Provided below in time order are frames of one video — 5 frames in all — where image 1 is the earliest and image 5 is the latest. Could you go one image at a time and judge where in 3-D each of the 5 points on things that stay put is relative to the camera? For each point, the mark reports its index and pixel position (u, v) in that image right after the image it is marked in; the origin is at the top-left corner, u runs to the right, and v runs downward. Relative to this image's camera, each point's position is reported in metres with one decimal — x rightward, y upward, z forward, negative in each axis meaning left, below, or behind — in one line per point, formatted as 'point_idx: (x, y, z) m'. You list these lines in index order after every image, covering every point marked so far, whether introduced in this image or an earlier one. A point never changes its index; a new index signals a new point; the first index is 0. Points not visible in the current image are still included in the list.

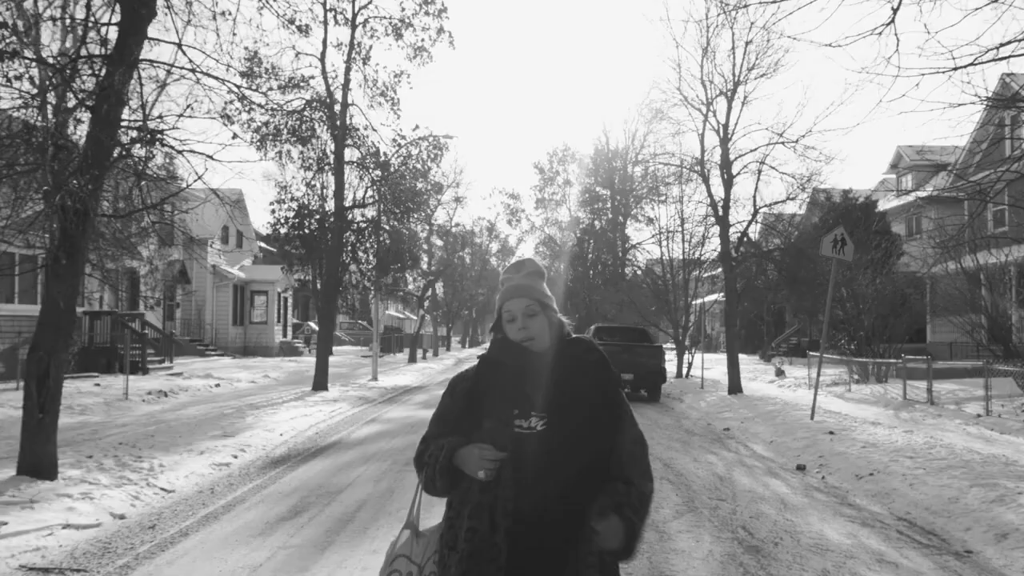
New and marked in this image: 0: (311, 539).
0: (-1.5, -1.9, +5.5) m
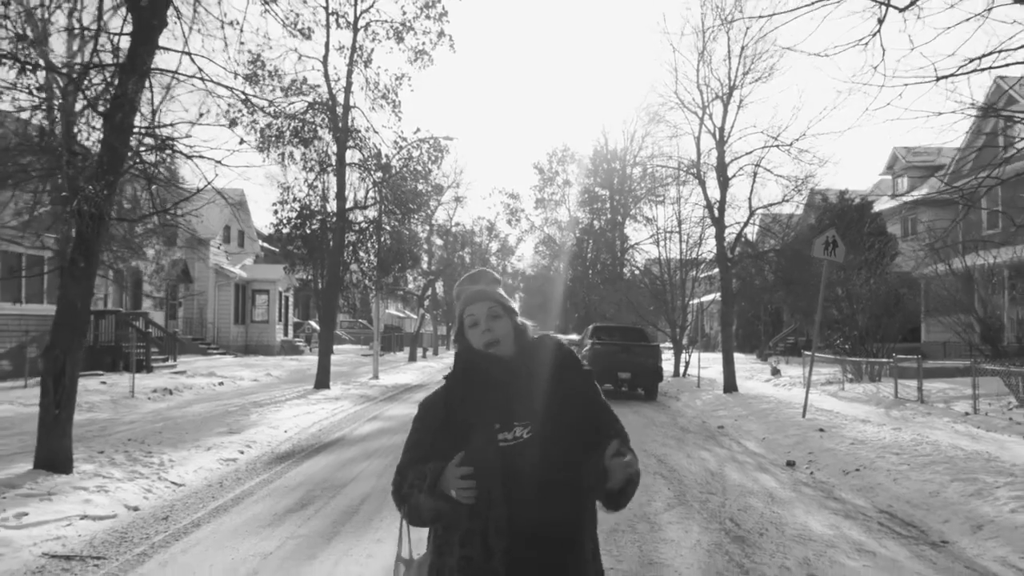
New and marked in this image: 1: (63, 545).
0: (-1.5, -1.9, +5.7) m
1: (-3.2, -1.8, +5.1) m
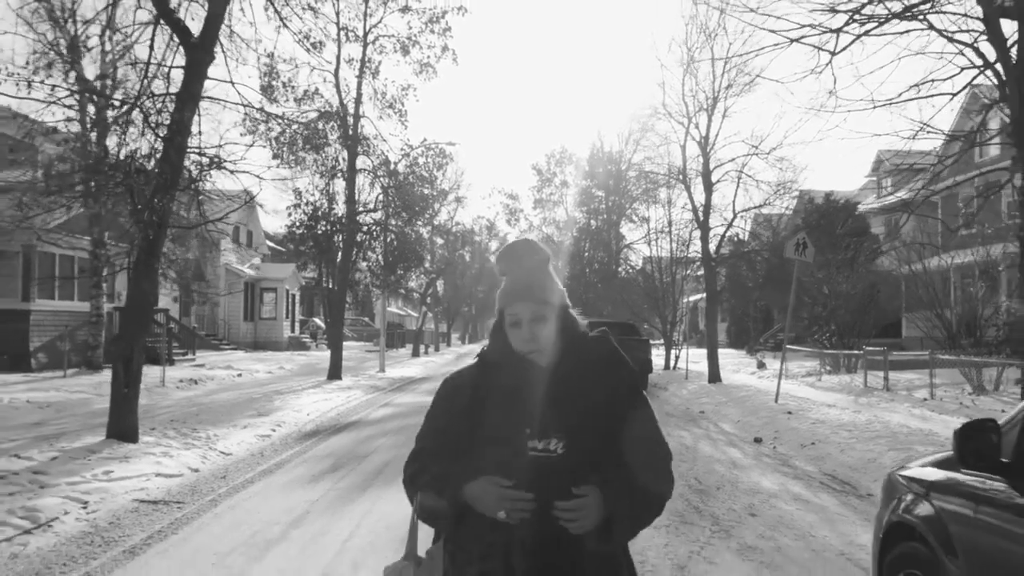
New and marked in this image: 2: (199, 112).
0: (-1.5, -1.9, +6.9) m
1: (-3.2, -1.8, +6.3) m
2: (-3.6, +2.0, +8.5) m
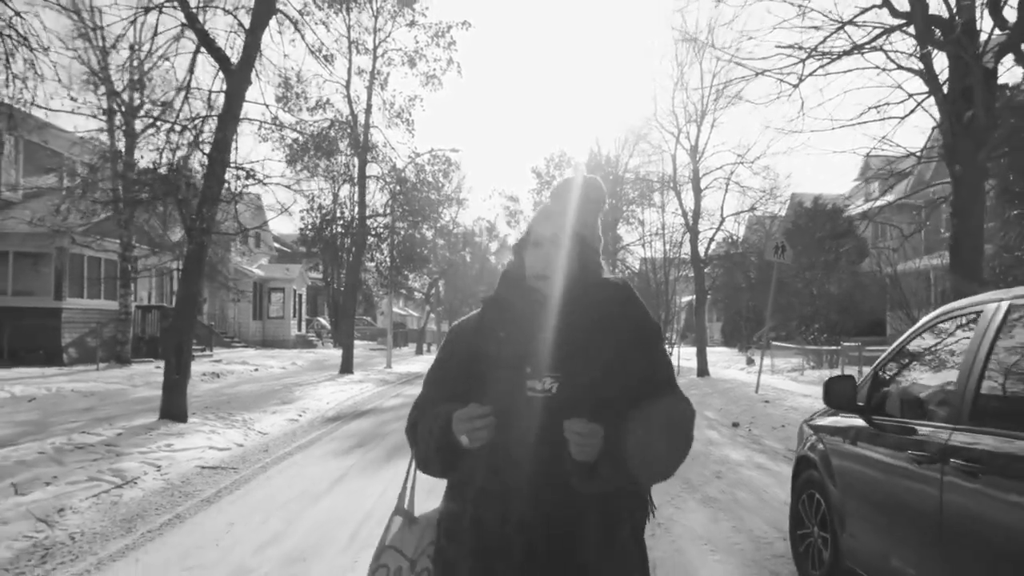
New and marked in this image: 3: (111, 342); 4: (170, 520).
0: (-1.5, -1.8, +8.0) m
1: (-3.1, -1.8, +7.4) m
2: (-3.6, +2.1, +9.6) m
3: (-10.2, -1.4, +18.6) m
4: (-2.5, -1.7, +5.4) m
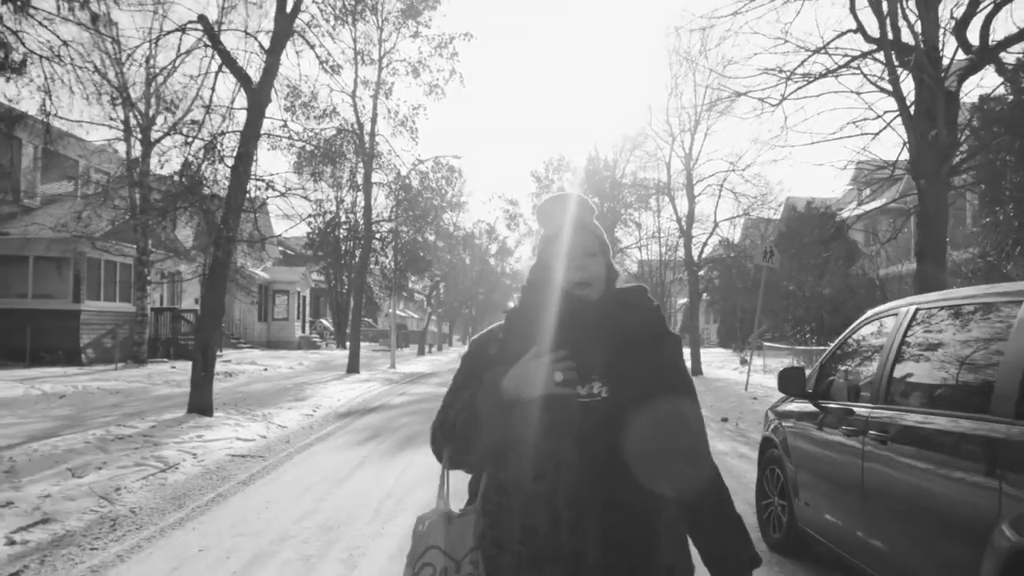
0: (-1.4, -1.9, +8.7) m
1: (-3.1, -1.8, +8.1) m
2: (-3.6, +2.0, +10.3) m
3: (-10.2, -1.4, +19.3) m
4: (-2.5, -1.7, +6.1) m
